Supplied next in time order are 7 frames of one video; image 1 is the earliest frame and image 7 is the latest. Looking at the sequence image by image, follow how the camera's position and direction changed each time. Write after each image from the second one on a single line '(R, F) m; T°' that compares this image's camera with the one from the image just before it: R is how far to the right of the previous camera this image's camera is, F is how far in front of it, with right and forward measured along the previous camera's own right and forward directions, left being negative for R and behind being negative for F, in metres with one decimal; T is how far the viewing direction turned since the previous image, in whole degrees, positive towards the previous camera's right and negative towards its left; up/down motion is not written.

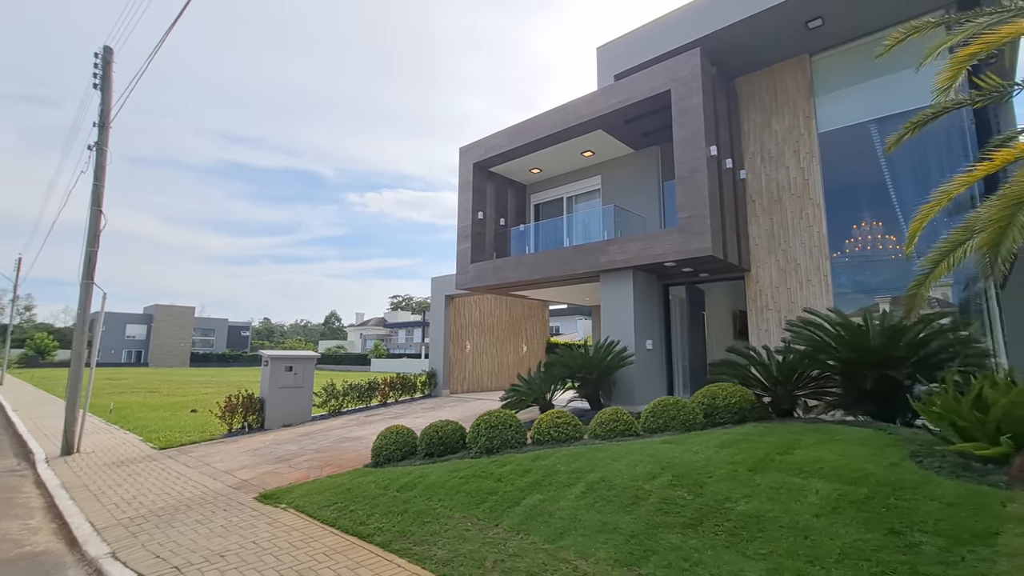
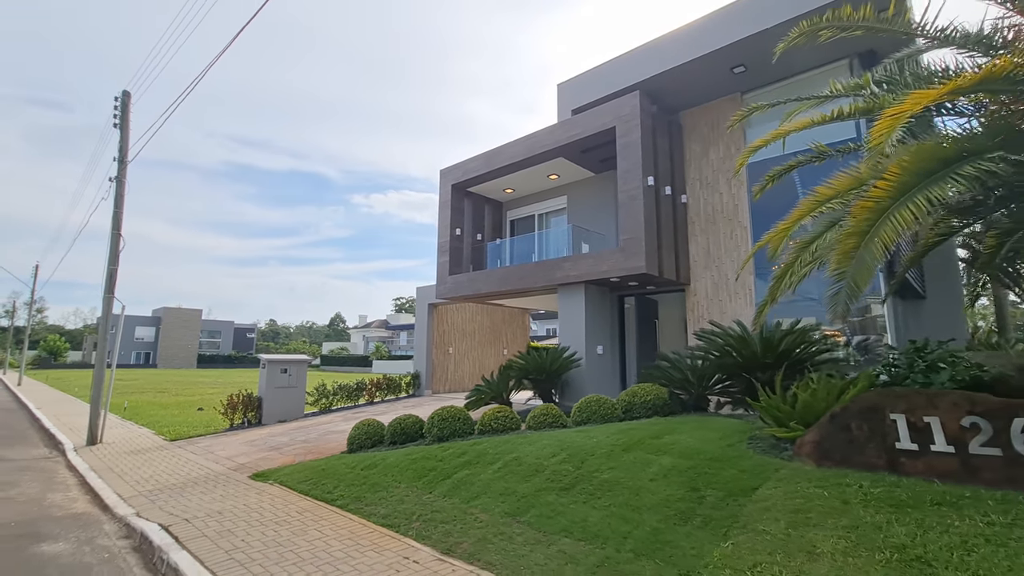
(+0.9, -1.3) m; -1°
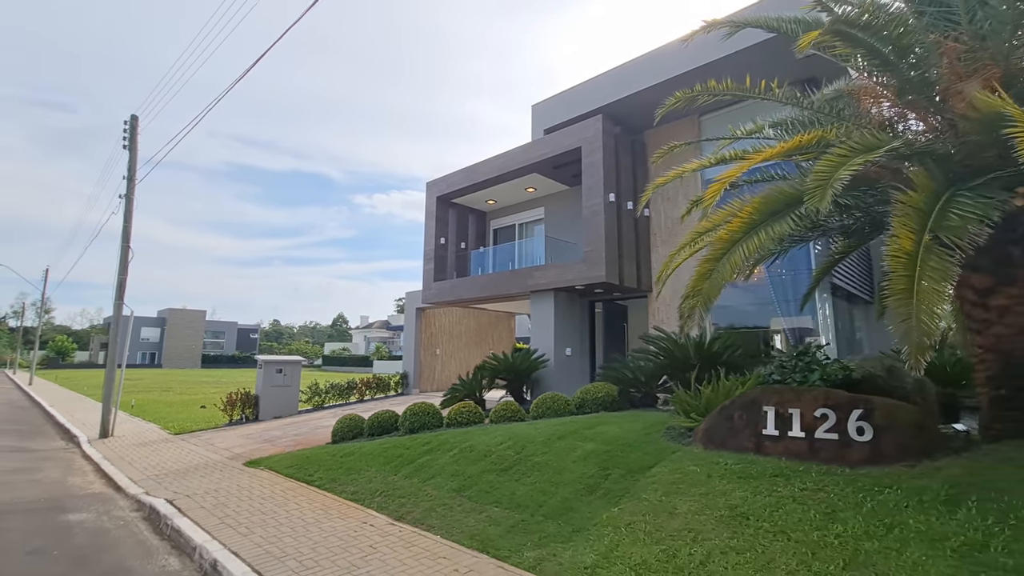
(+0.7, -1.0) m; 0°
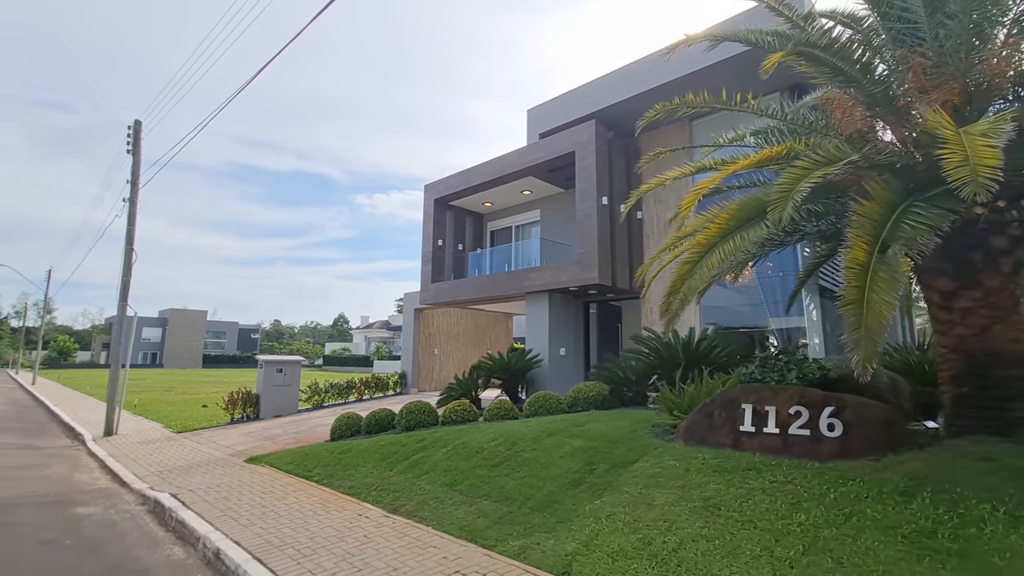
(+0.1, -0.2) m; 0°
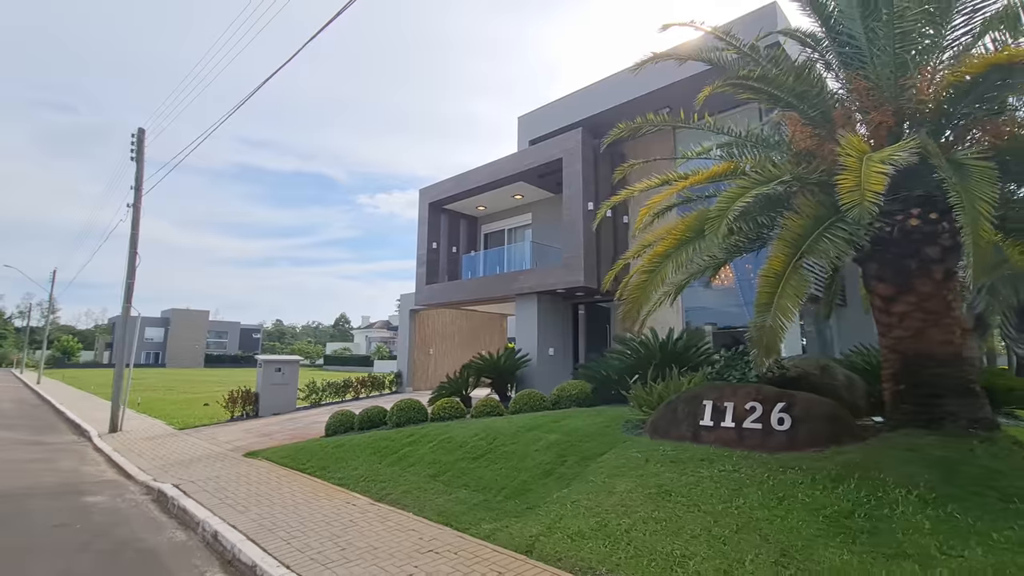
(+0.3, -0.4) m; 0°
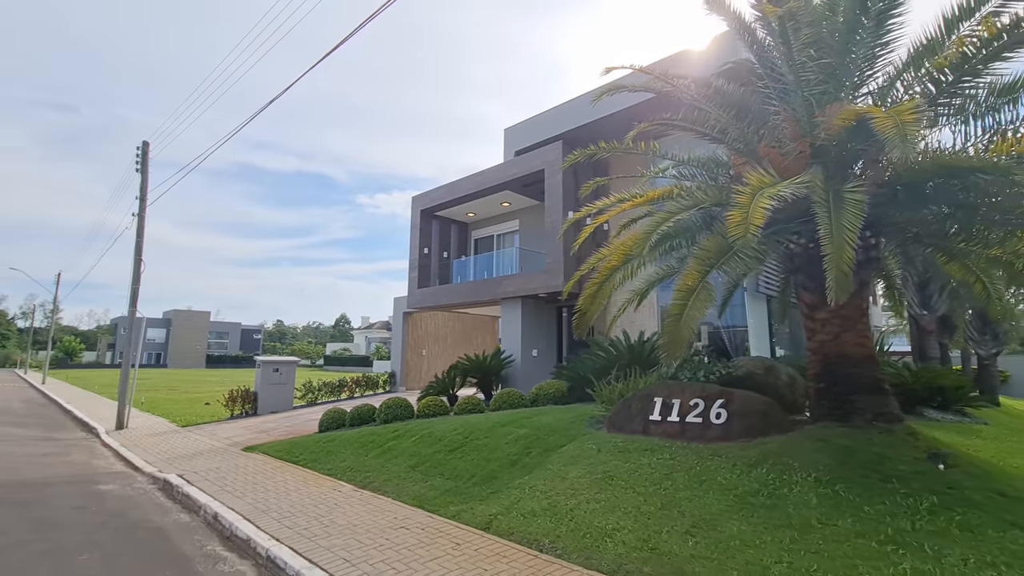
(+0.4, -0.7) m; 0°
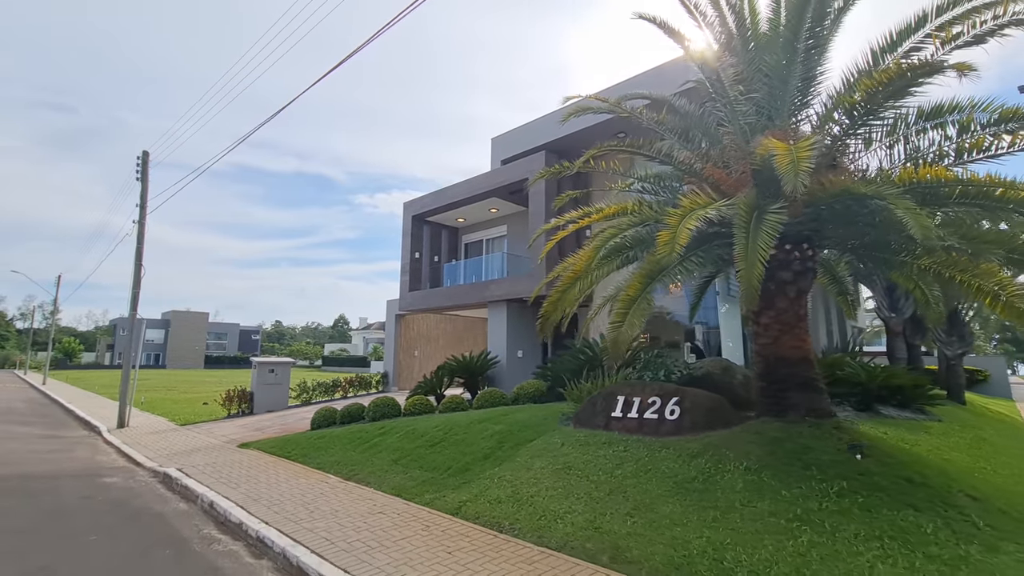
(+0.4, -0.6) m; 0°
